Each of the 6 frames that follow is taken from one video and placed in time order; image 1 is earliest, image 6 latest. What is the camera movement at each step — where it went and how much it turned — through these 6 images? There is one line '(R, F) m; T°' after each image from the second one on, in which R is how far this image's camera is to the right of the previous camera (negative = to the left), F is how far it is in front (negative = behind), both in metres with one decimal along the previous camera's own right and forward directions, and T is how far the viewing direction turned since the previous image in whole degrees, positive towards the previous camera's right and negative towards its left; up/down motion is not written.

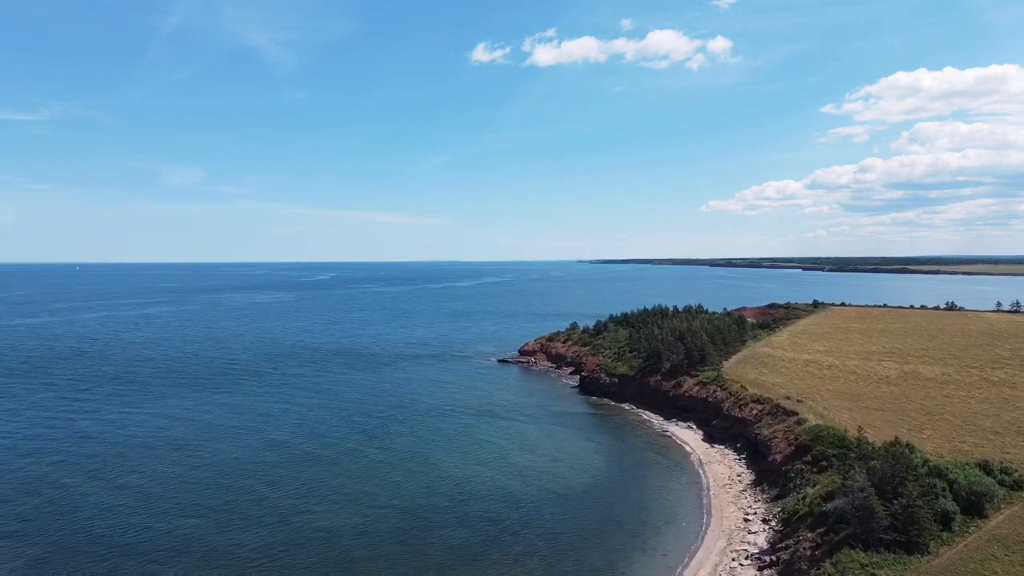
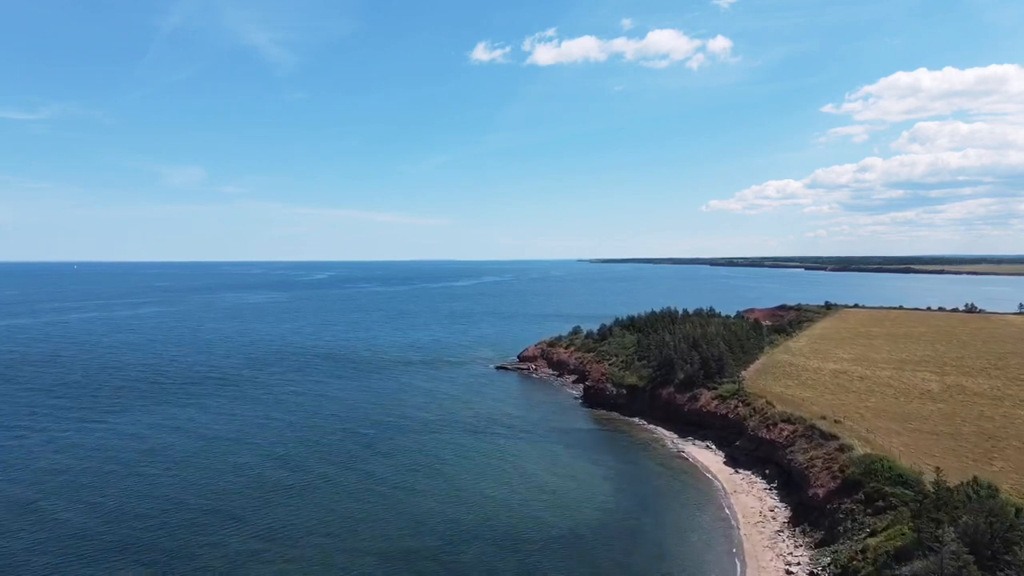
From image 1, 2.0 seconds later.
(+0.1, +3.9) m; 0°
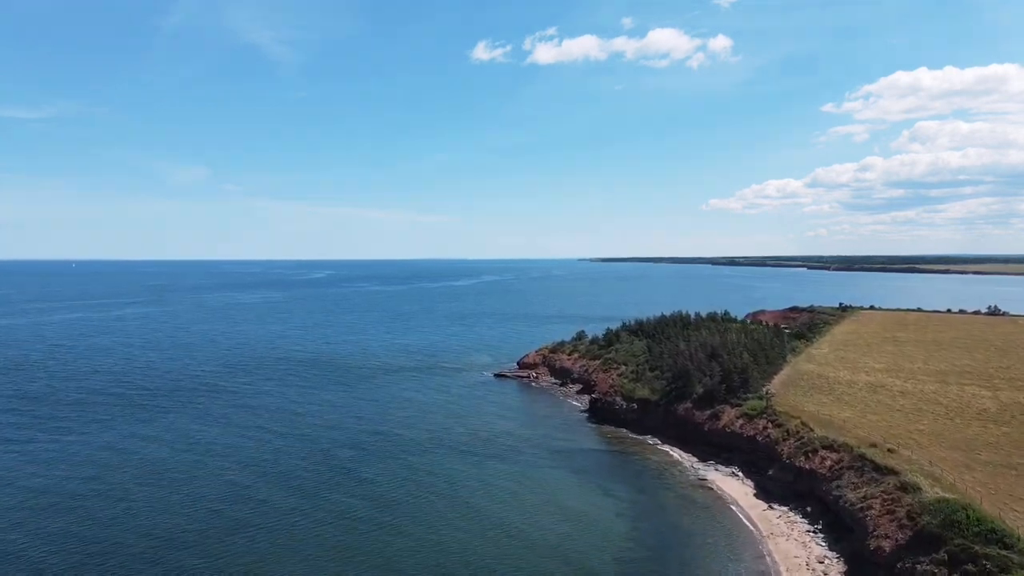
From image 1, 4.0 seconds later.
(+0.1, +4.1) m; 0°
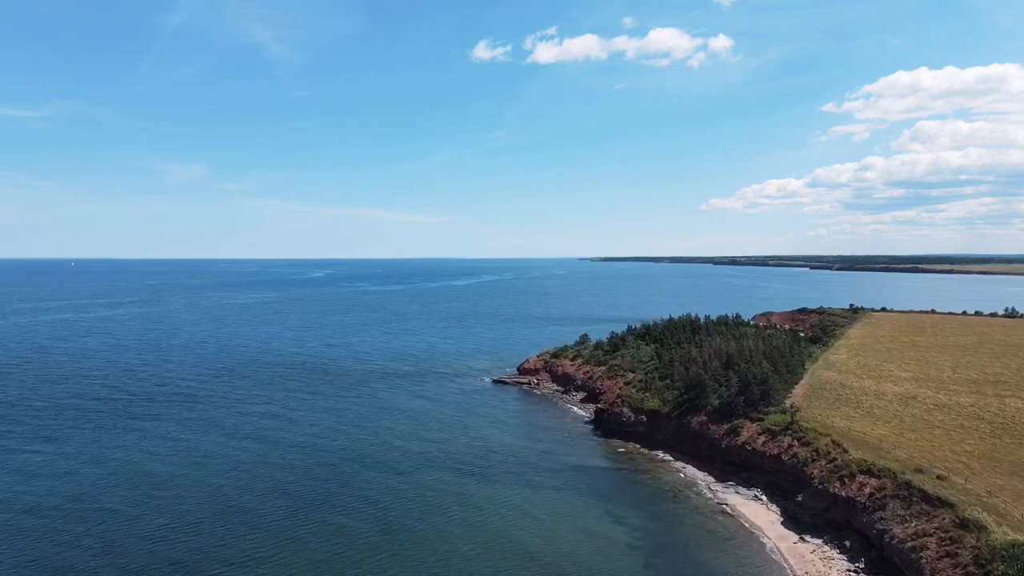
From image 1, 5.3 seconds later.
(0.0, +2.8) m; 0°
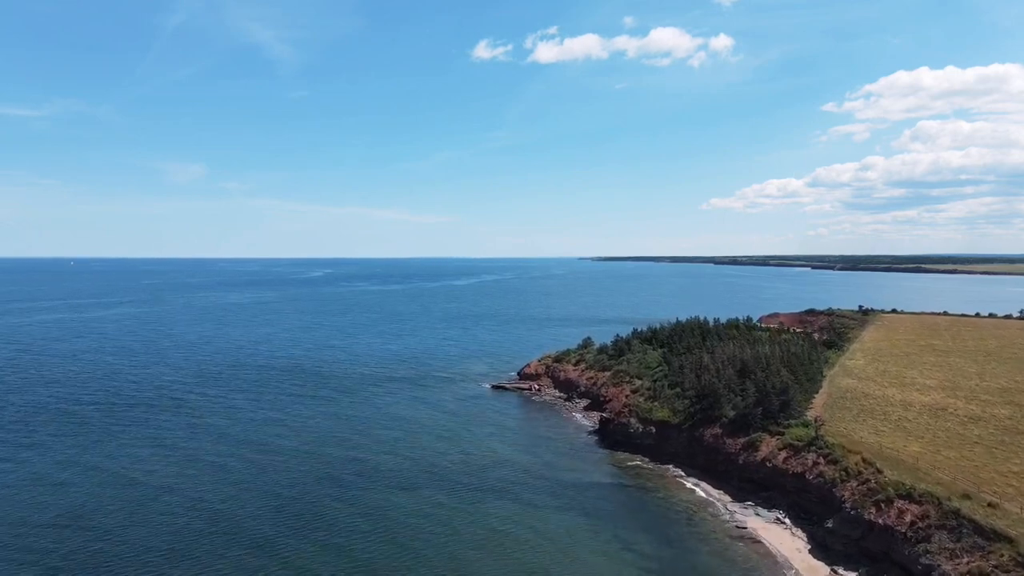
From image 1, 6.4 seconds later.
(0.0, +2.3) m; 0°
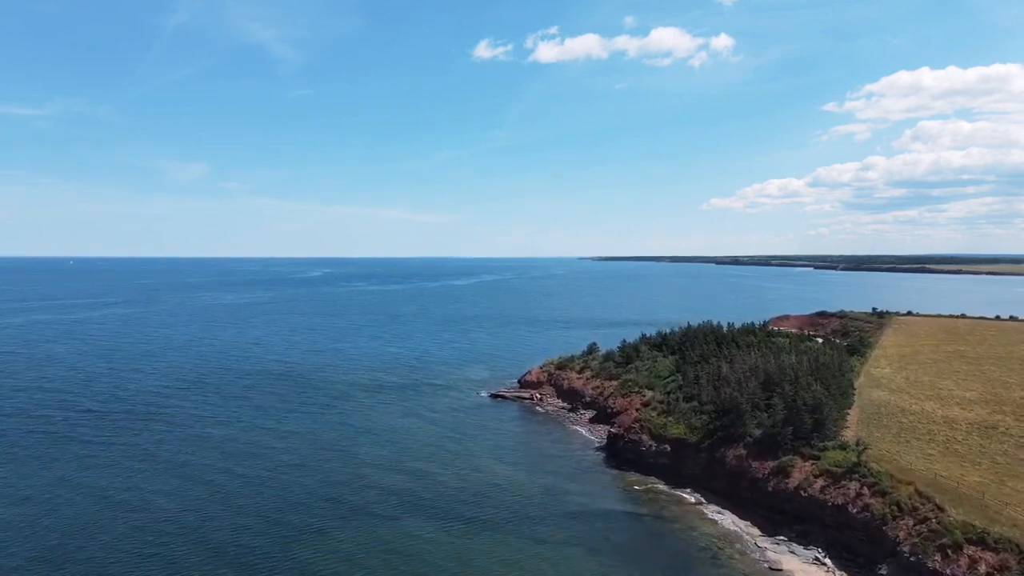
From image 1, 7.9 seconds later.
(0.0, +3.1) m; 0°
